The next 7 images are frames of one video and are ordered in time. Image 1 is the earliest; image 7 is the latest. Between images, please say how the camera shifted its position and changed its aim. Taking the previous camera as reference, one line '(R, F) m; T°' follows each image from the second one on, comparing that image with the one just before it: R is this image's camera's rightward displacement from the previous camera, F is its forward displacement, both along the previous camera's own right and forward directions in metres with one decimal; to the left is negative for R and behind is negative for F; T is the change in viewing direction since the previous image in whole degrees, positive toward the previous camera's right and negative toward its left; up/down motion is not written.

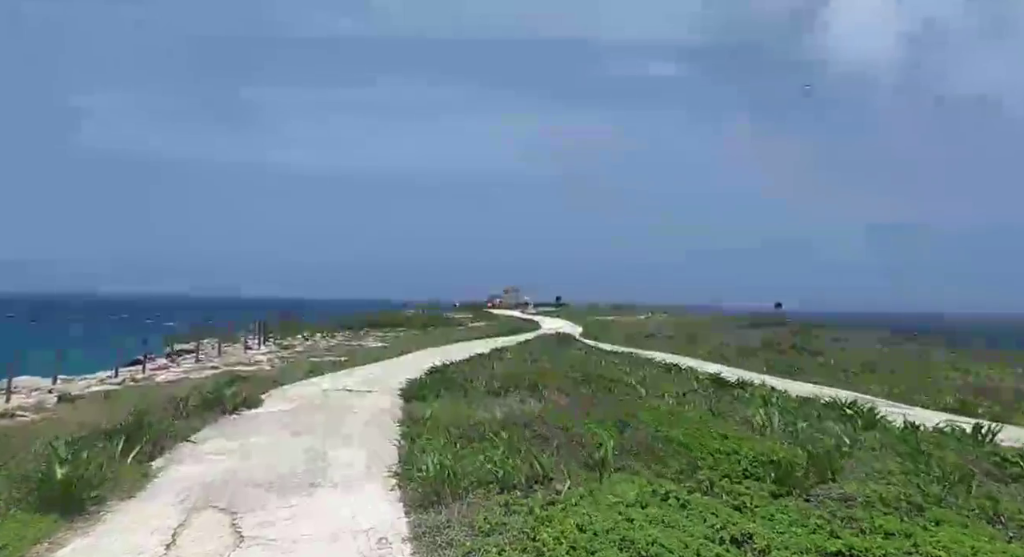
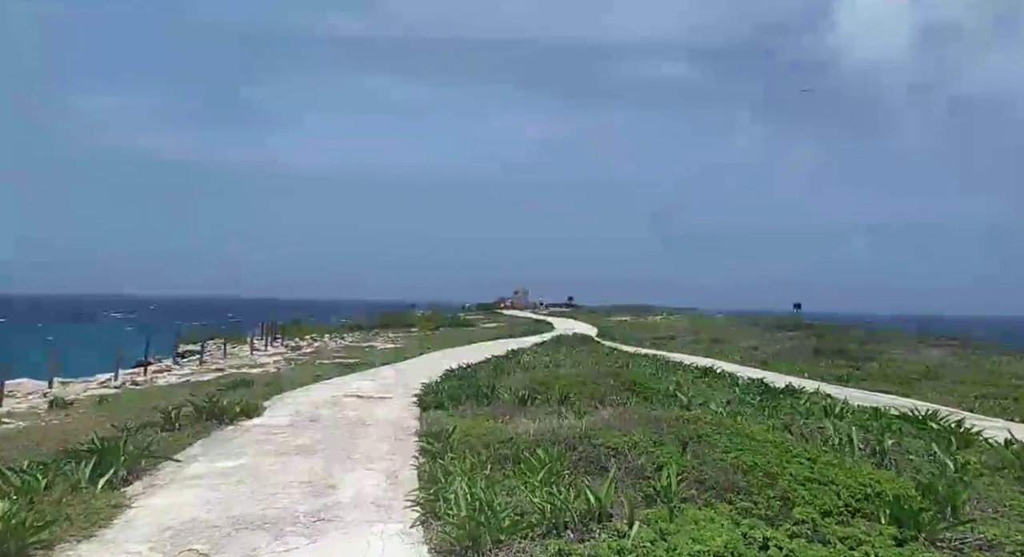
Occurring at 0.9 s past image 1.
(-0.3, +1.4) m; -1°
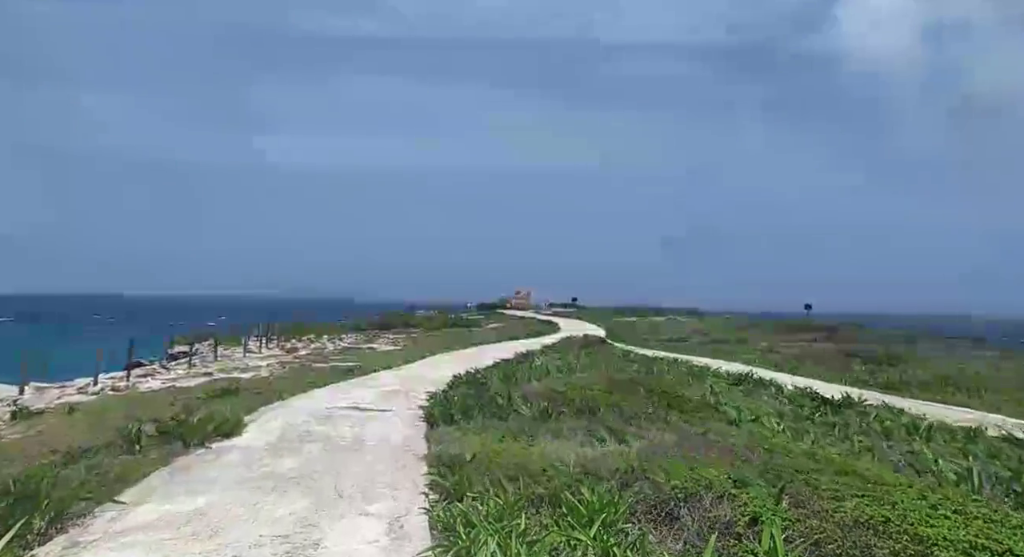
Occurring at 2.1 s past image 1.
(-0.3, +1.8) m; 0°
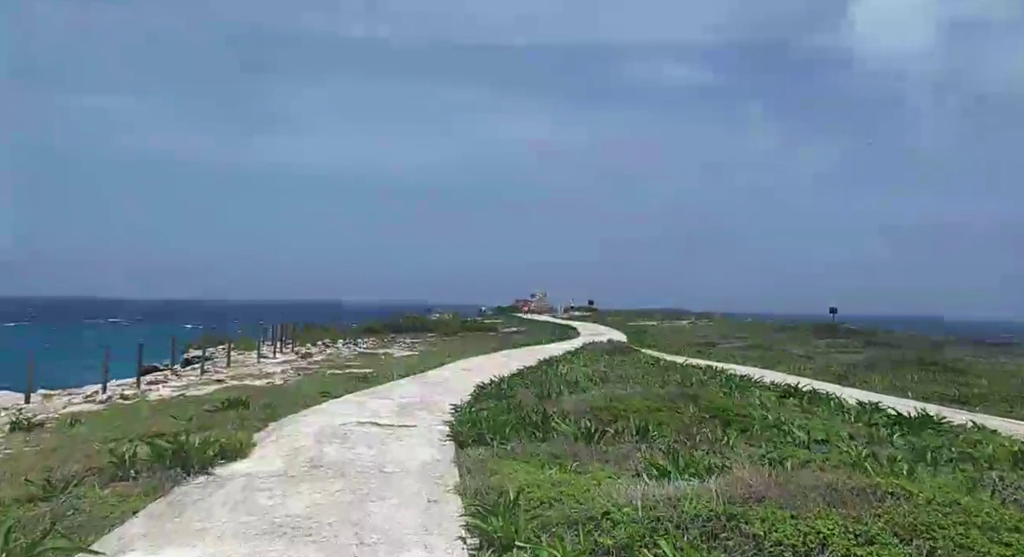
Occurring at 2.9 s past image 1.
(-0.3, +1.2) m; -1°
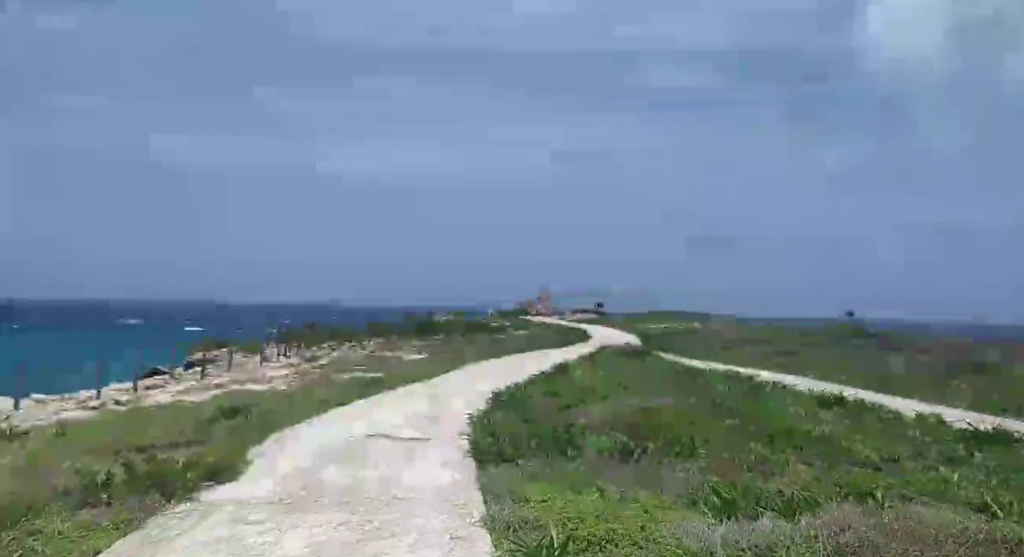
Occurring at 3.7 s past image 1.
(-0.3, +1.2) m; 0°
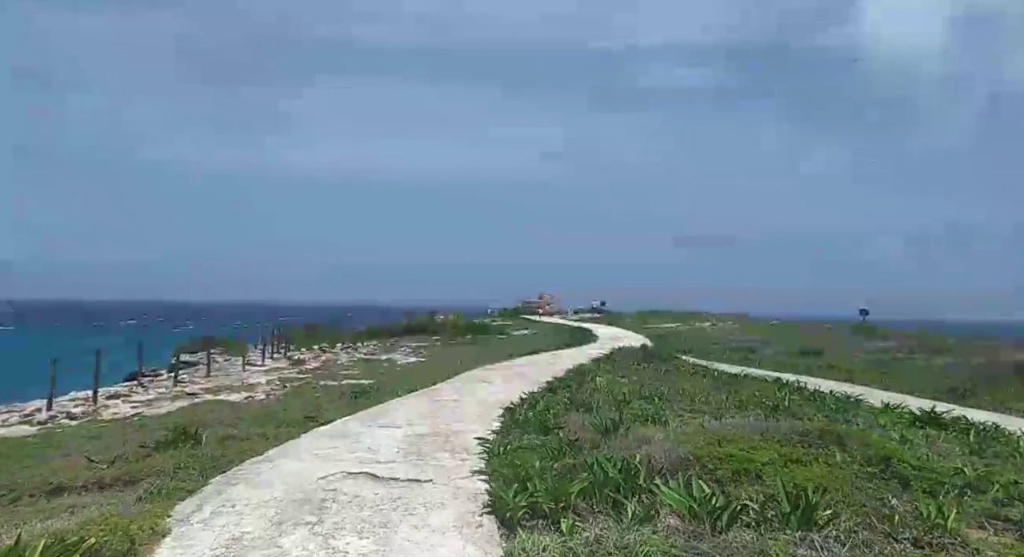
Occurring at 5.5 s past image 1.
(-0.4, +2.8) m; 0°
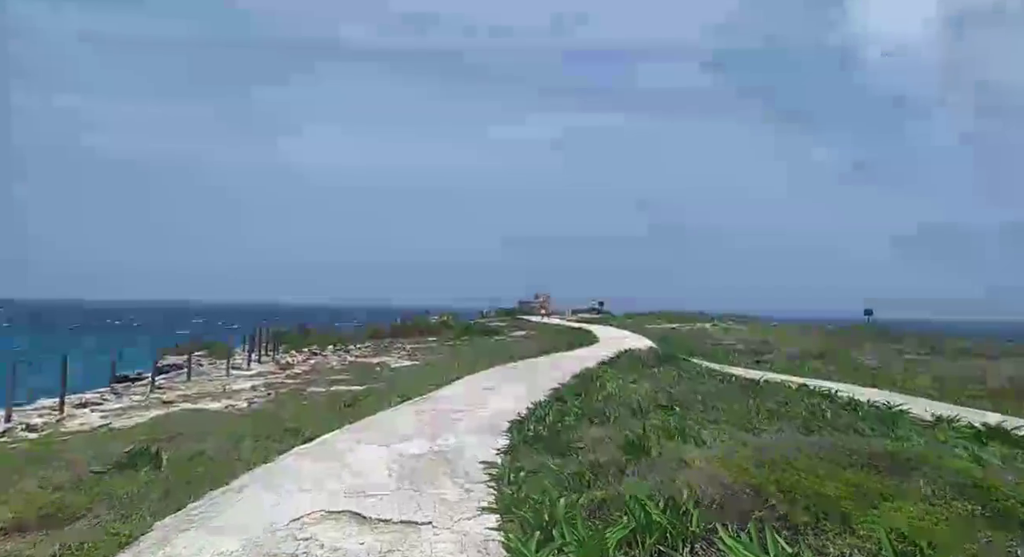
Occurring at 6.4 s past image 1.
(-0.2, +1.6) m; 0°
